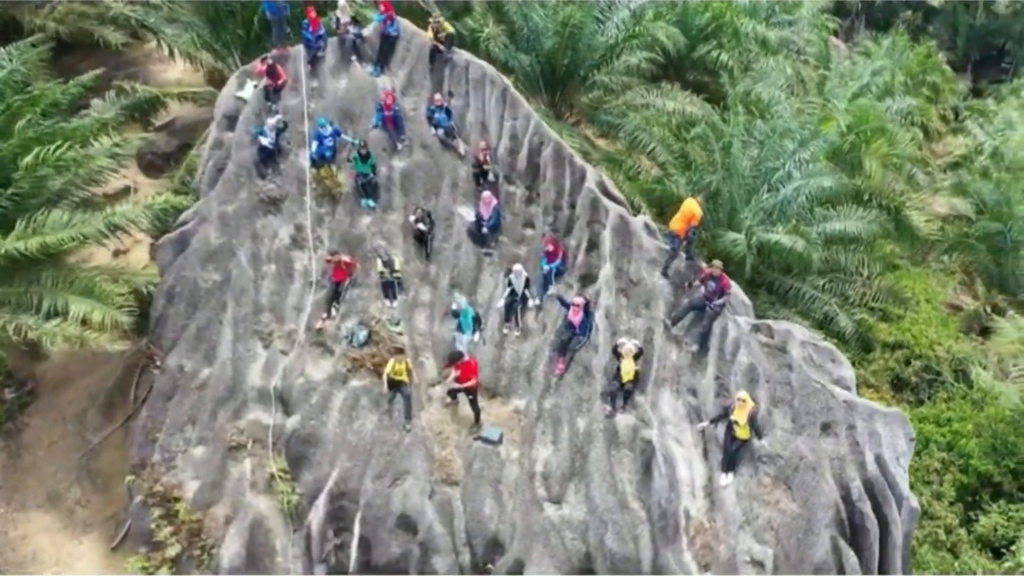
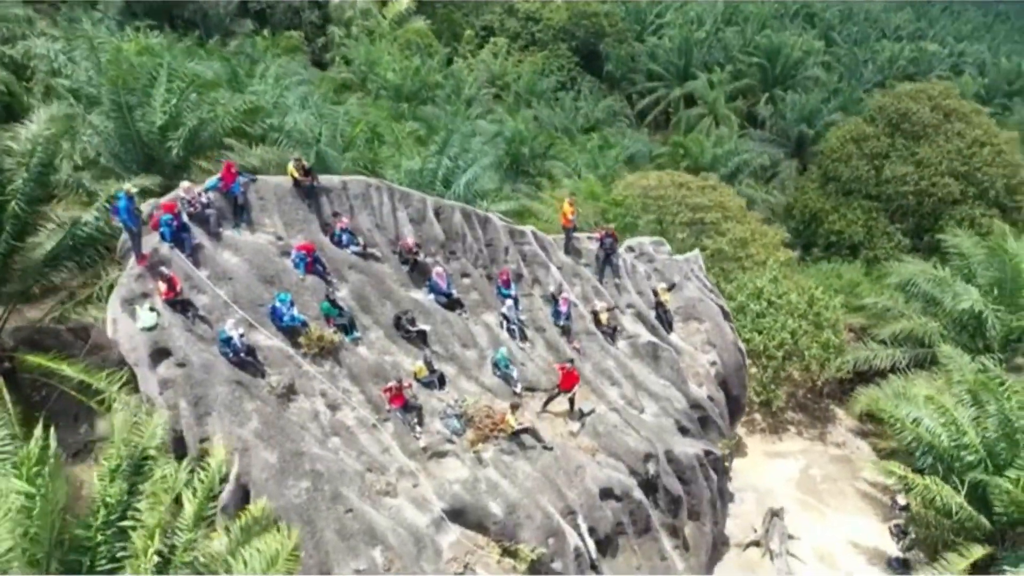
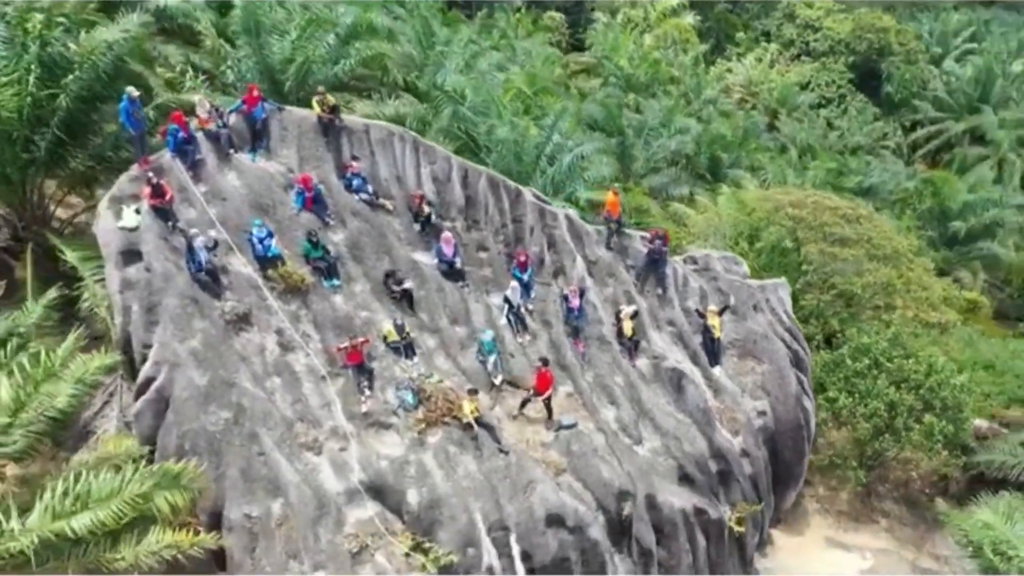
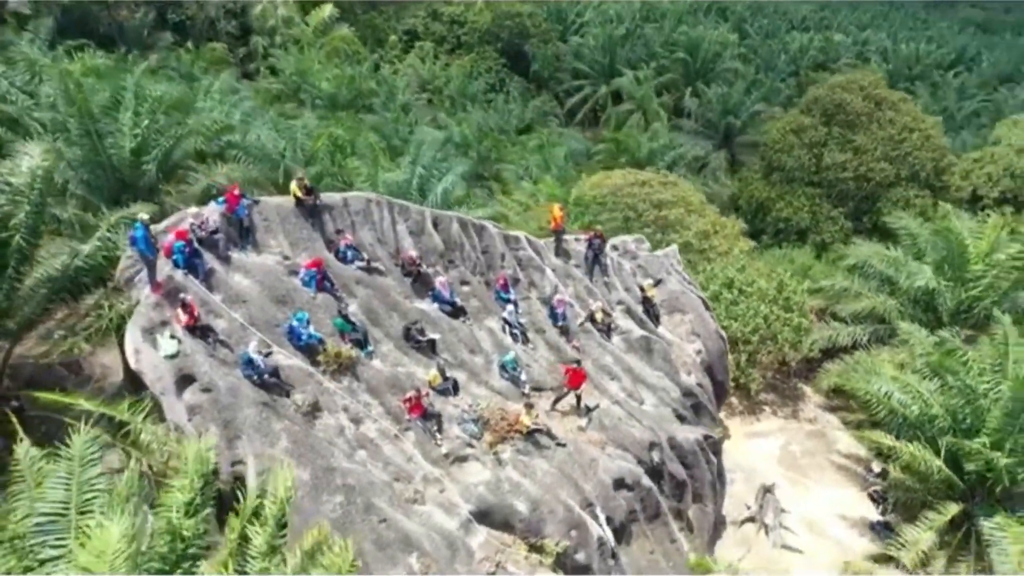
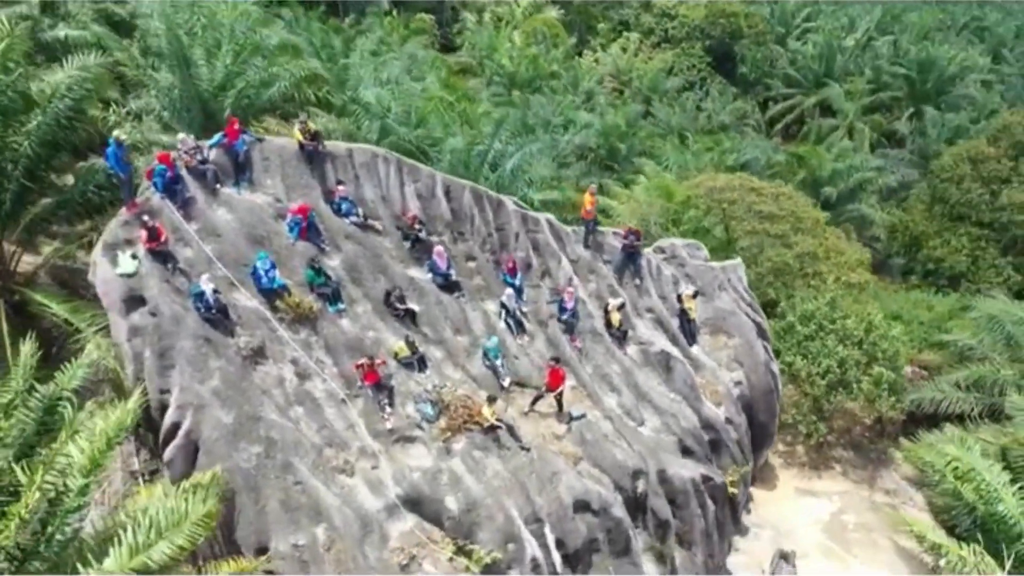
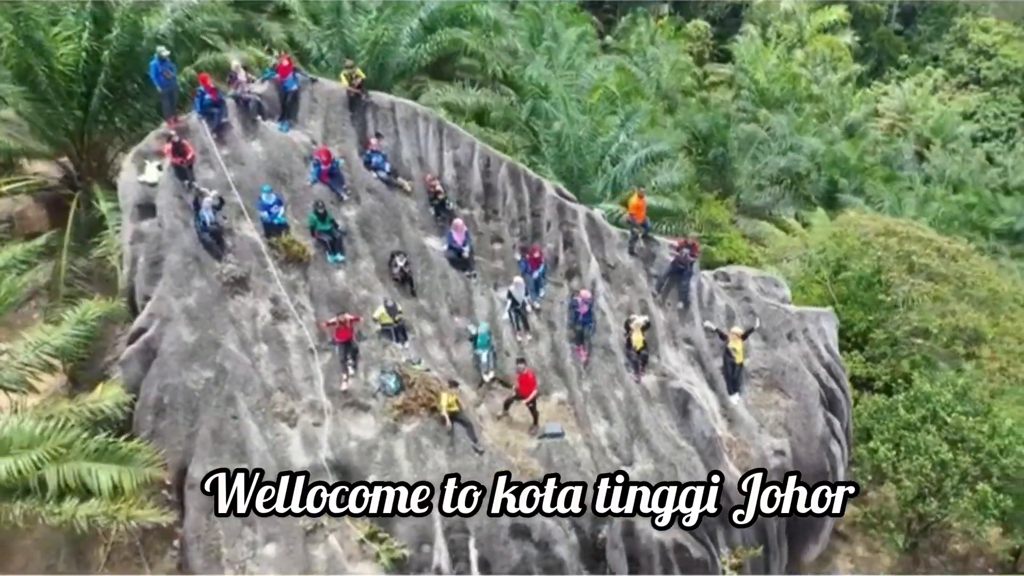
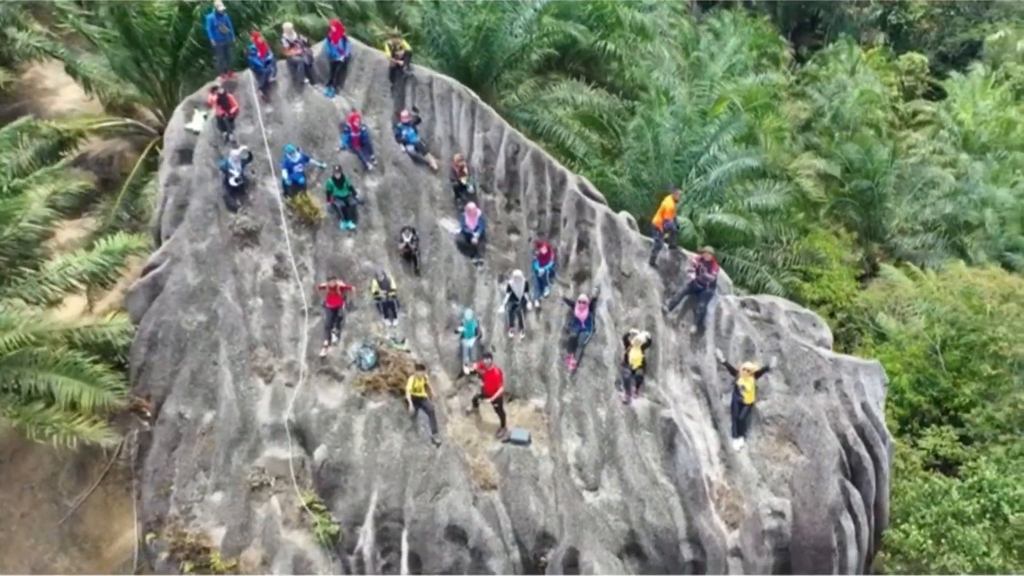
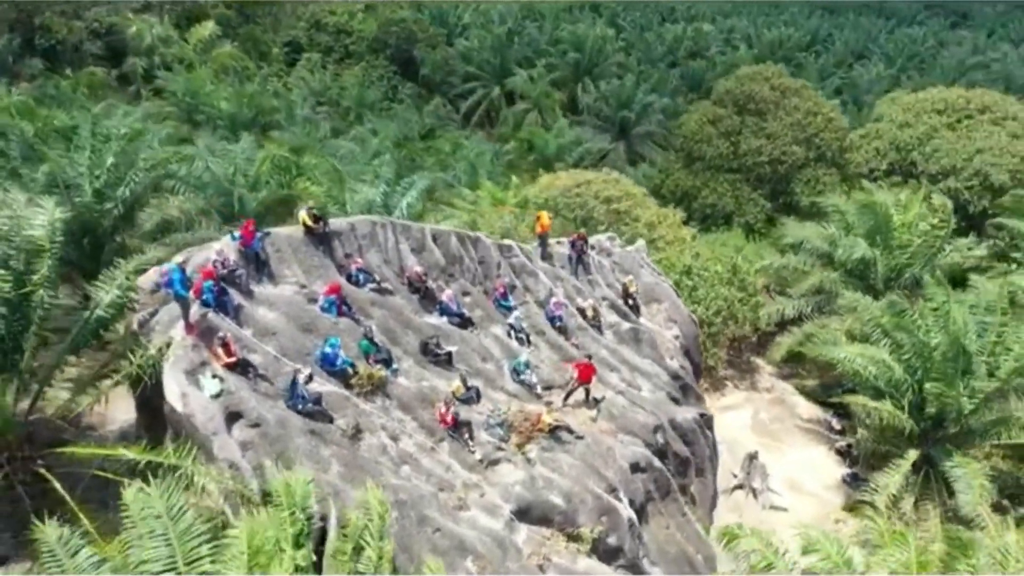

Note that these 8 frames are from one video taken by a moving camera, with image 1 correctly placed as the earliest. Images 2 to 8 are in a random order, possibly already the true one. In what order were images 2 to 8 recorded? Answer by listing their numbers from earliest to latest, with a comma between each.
7, 6, 3, 5, 2, 4, 8
